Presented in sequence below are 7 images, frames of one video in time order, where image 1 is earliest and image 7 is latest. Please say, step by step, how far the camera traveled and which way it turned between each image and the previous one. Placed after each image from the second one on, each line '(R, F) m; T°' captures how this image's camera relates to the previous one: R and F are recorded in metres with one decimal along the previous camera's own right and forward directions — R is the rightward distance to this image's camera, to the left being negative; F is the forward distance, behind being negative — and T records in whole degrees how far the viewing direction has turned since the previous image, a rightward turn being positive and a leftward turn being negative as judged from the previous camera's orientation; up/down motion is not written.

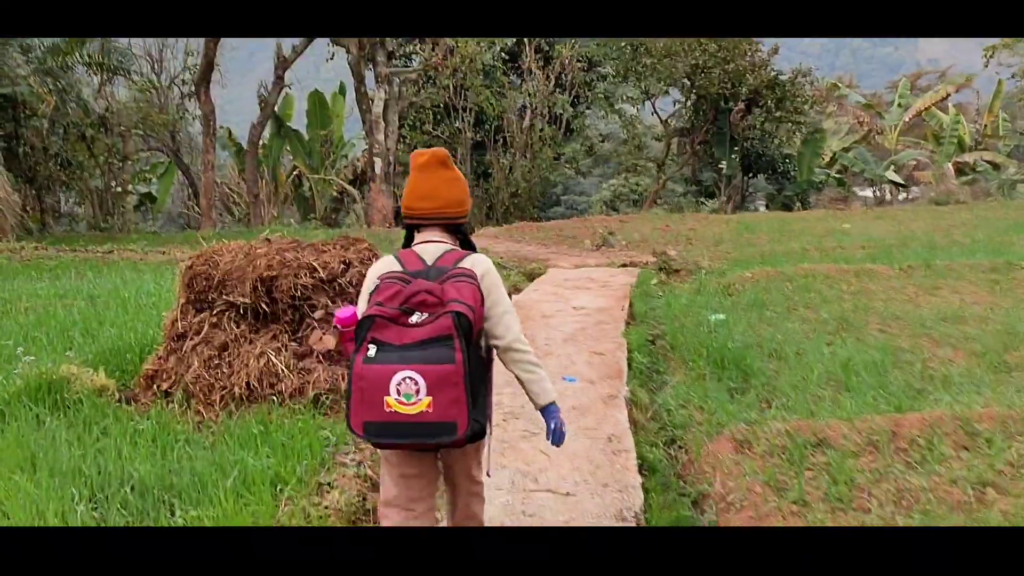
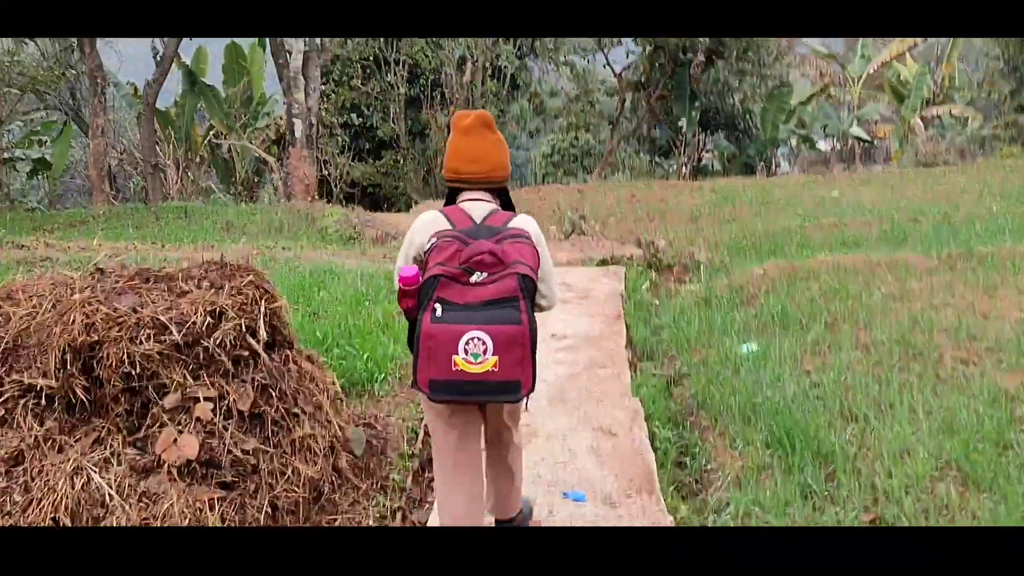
(0.0, +0.8) m; +4°
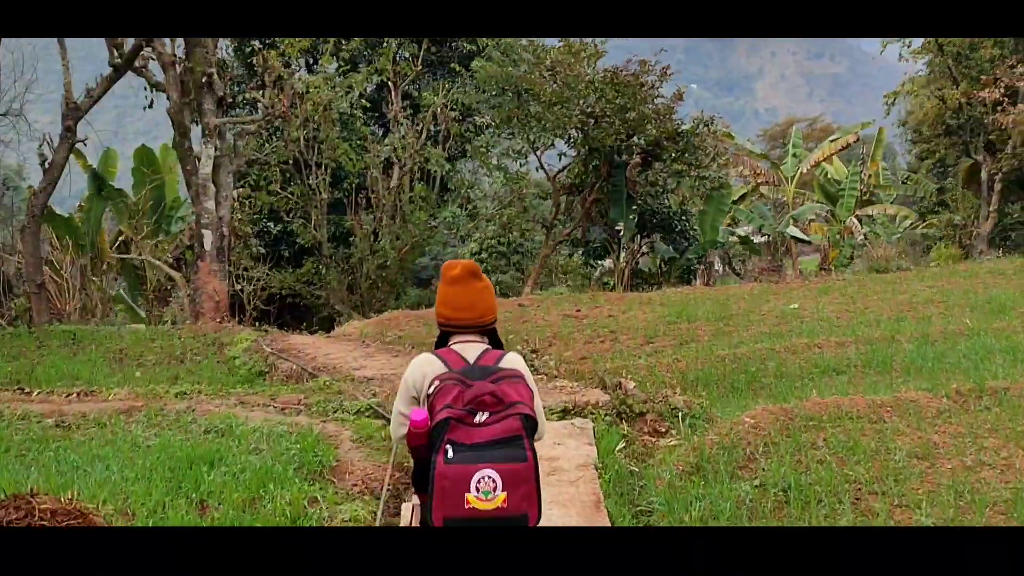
(0.0, +0.5) m; +4°
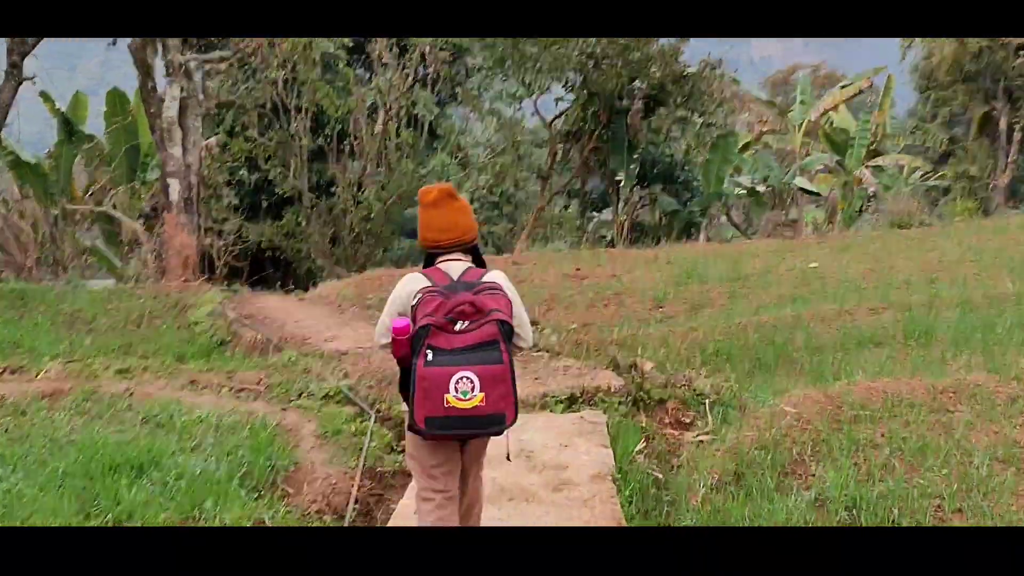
(0.0, +0.4) m; +1°
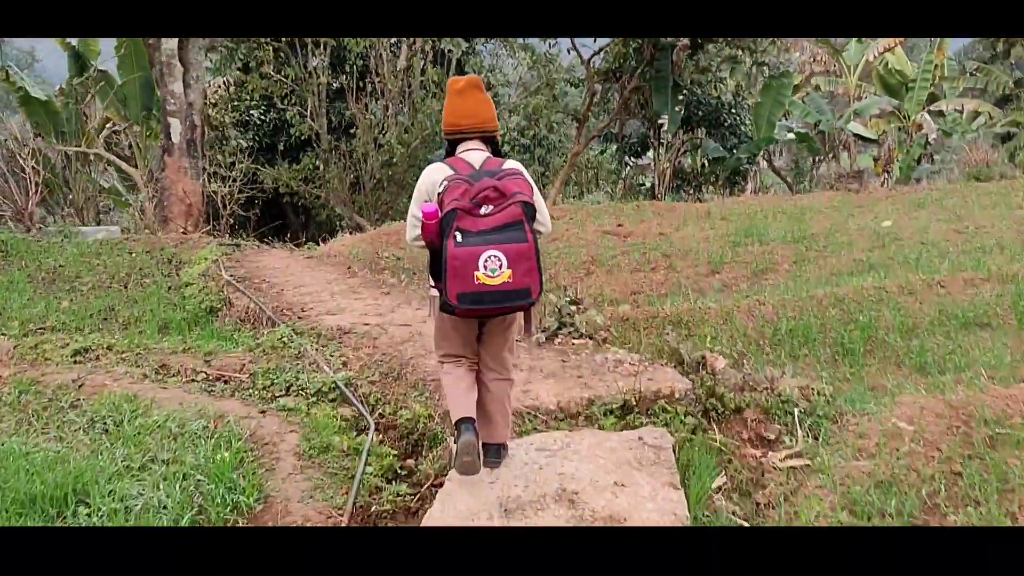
(0.0, +0.4) m; -2°
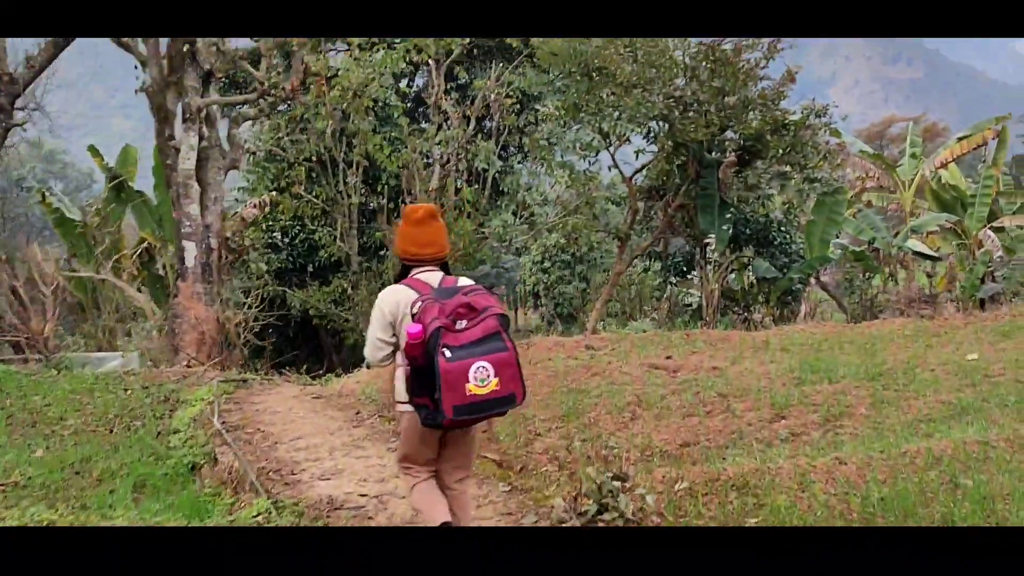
(0.0, +0.4) m; -3°
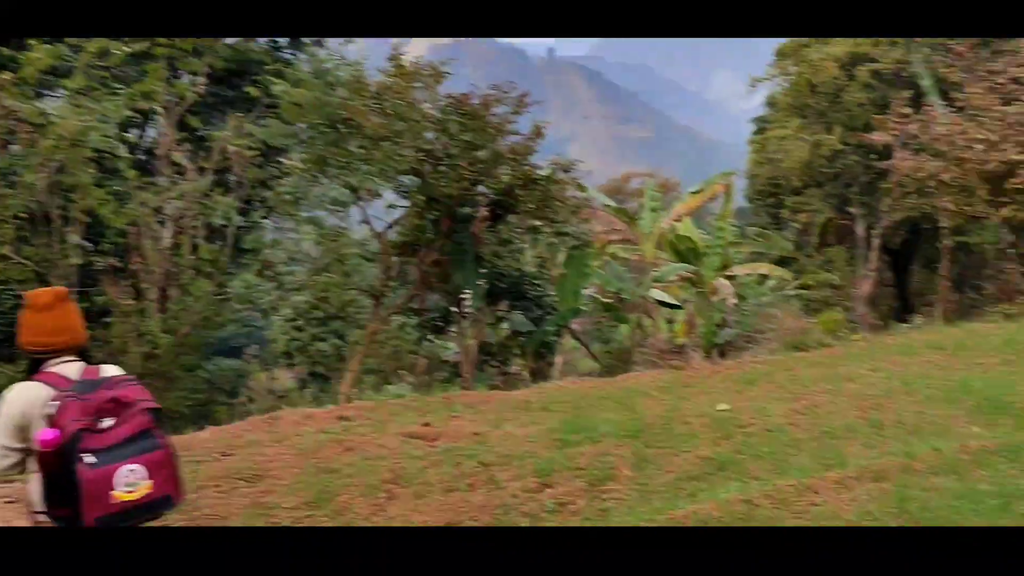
(0.0, +0.2) m; +14°
